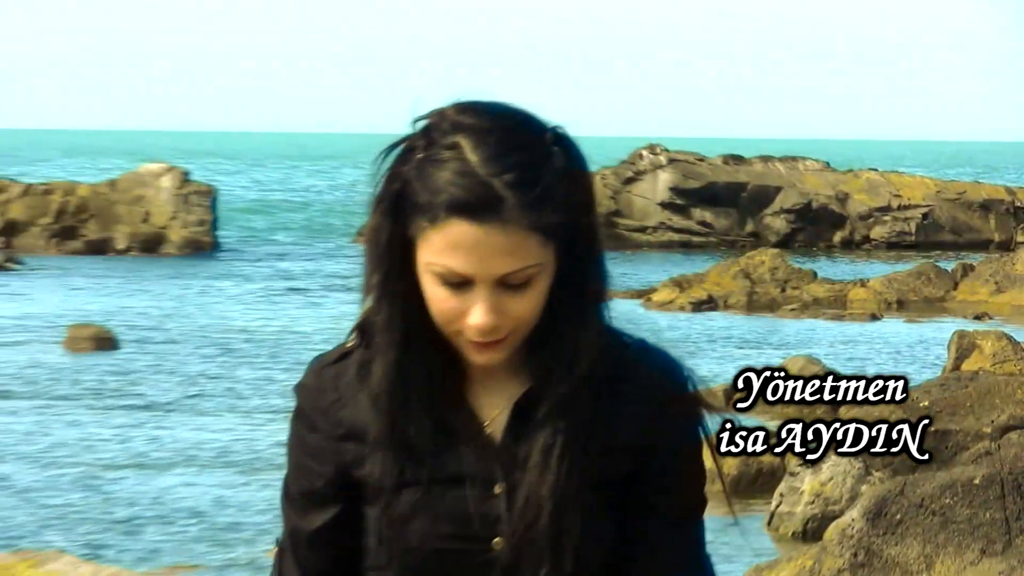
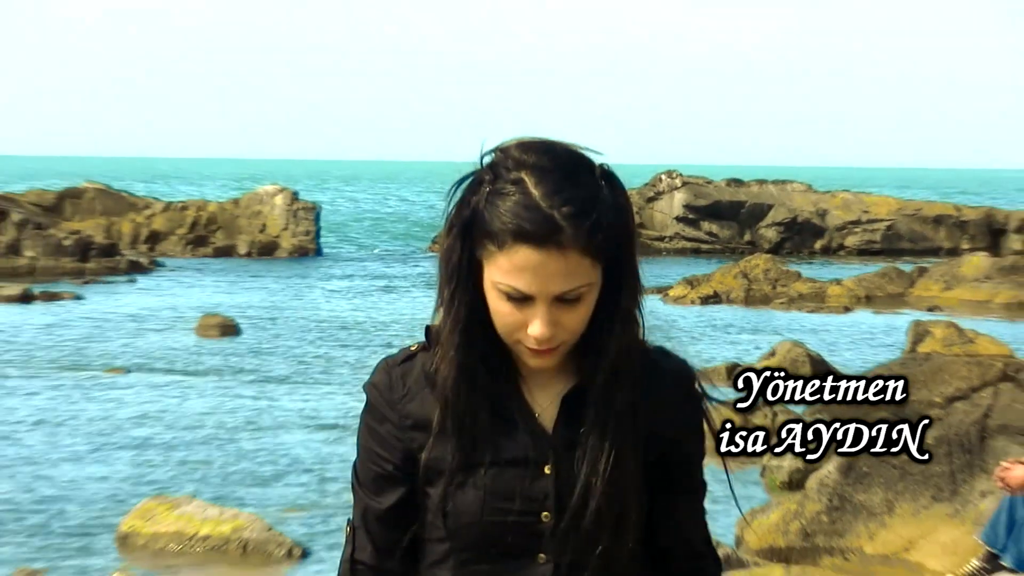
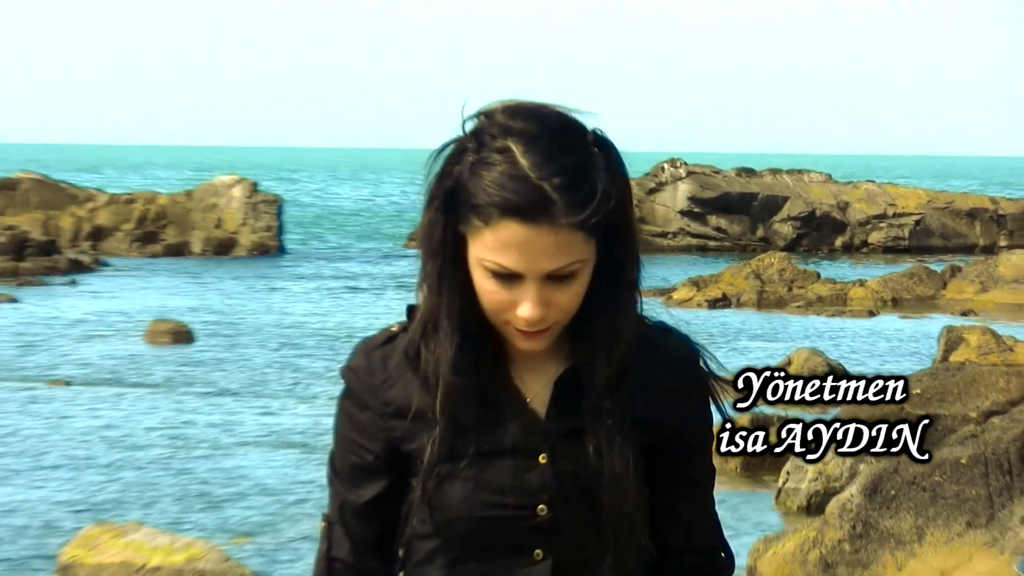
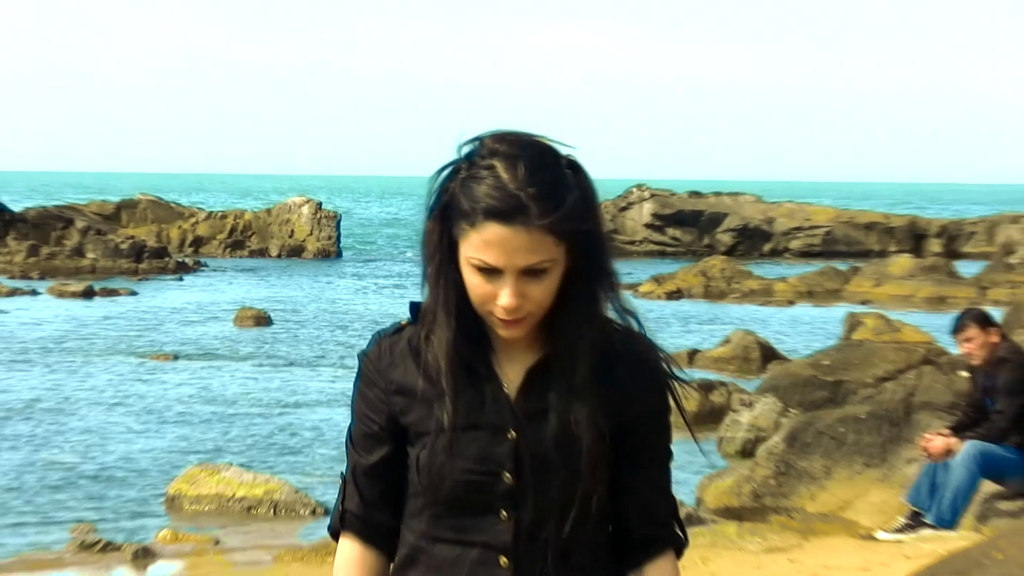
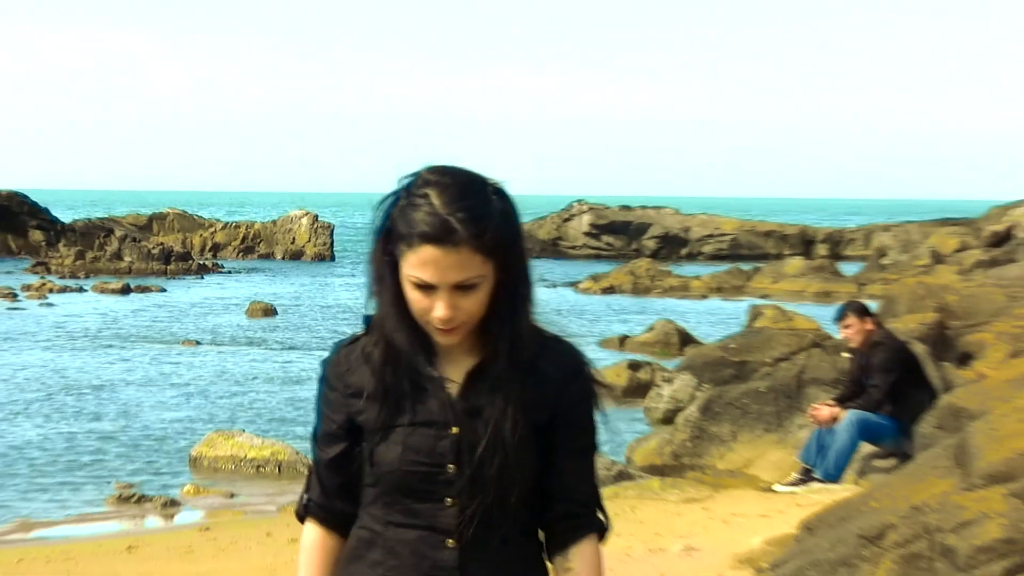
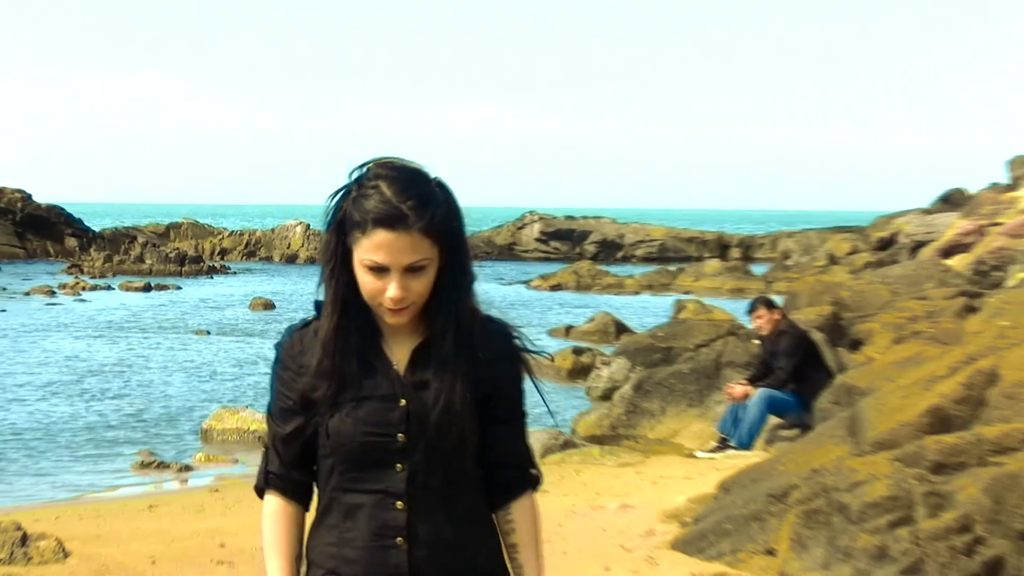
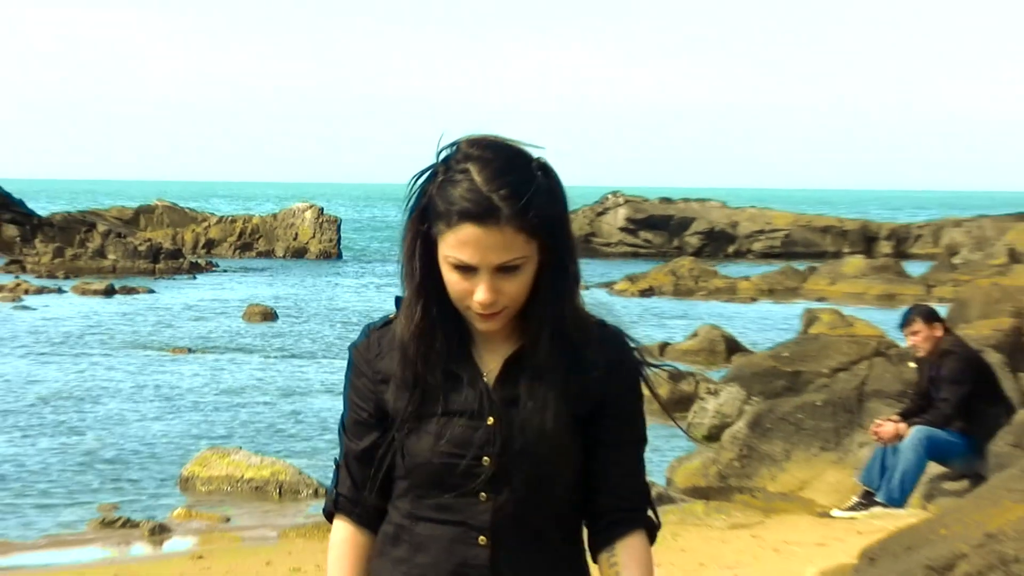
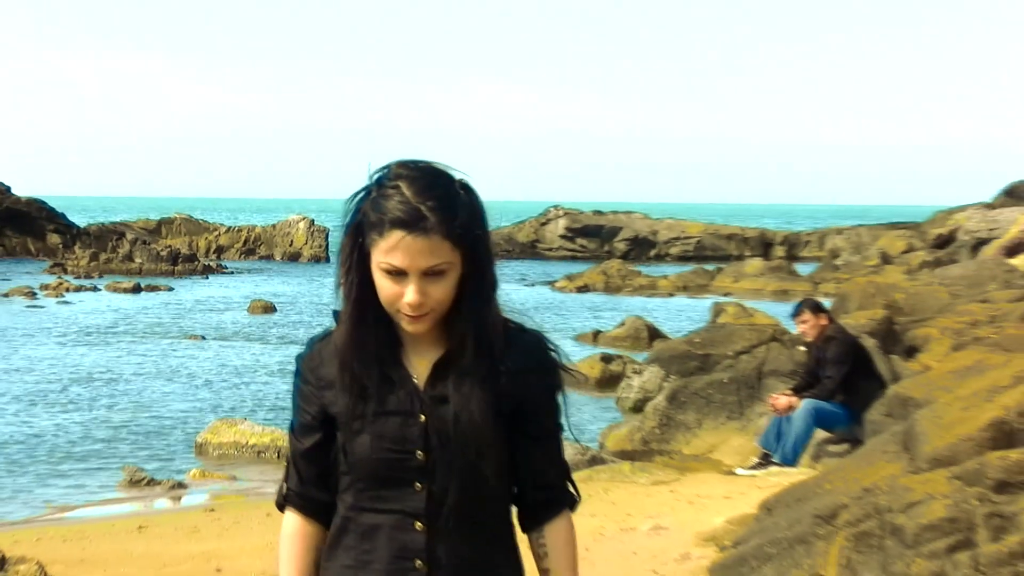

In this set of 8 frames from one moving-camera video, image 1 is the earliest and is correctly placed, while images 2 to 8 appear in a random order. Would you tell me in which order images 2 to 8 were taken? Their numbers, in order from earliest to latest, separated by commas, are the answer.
3, 2, 4, 7, 5, 8, 6
